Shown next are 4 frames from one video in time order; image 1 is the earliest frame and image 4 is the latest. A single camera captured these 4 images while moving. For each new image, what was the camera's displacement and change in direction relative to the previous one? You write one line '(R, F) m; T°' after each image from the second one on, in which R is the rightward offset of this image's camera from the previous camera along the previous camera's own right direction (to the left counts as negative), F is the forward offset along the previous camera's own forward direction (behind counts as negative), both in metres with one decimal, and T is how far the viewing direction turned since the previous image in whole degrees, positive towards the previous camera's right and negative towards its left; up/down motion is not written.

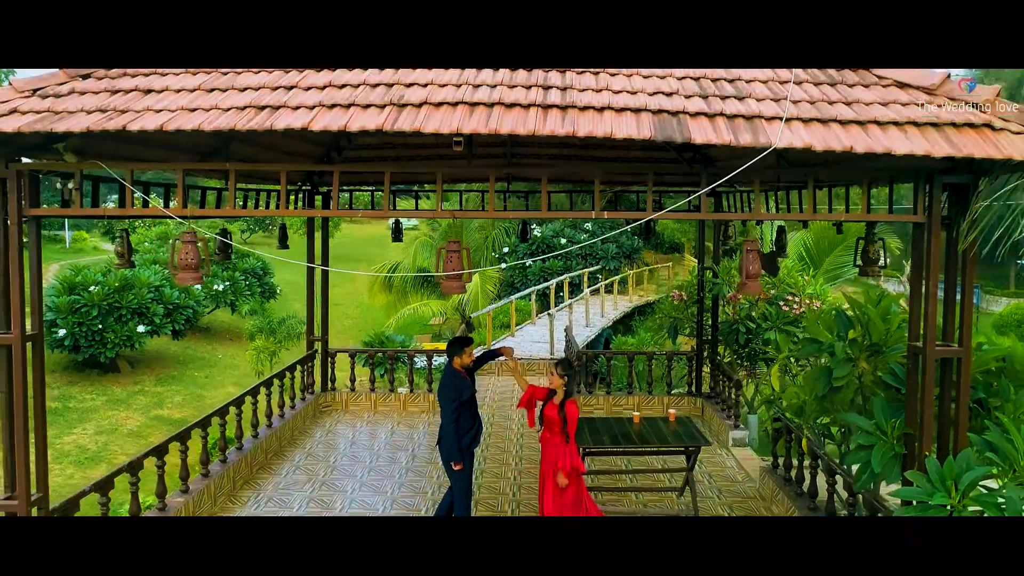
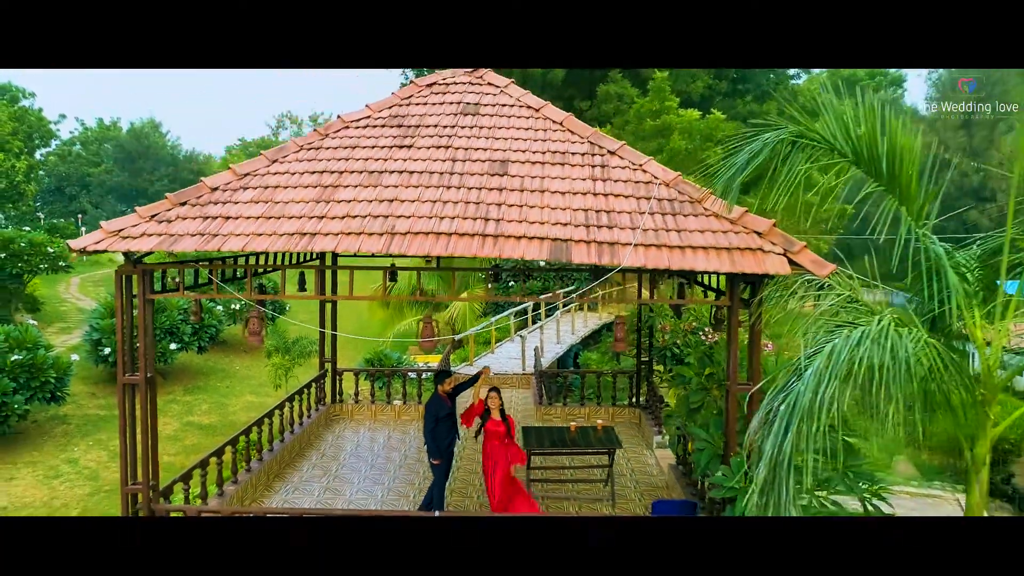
(+0.2, -1.5) m; -1°
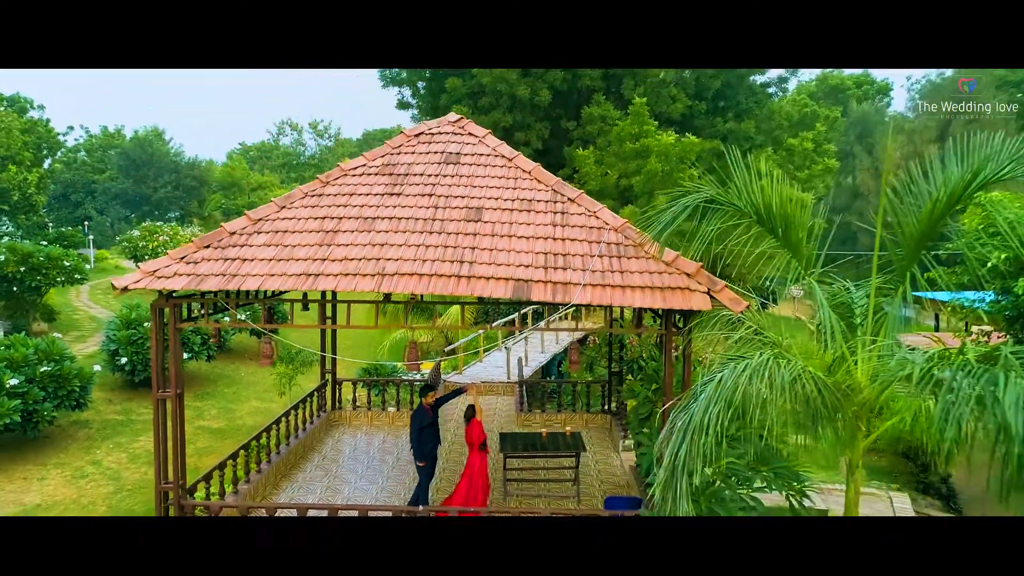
(+0.1, -0.8) m; 0°
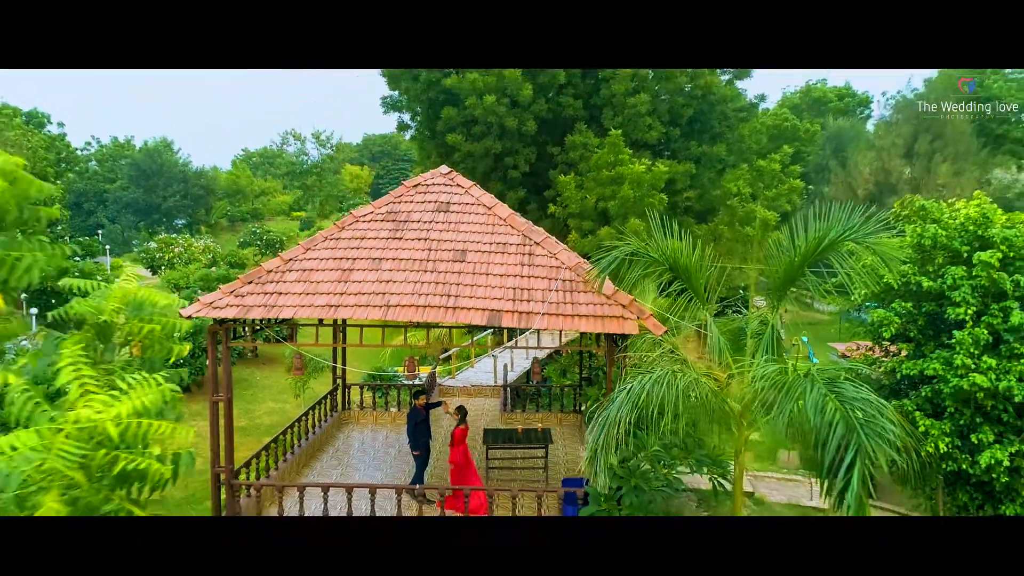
(+0.1, -1.4) m; 0°
